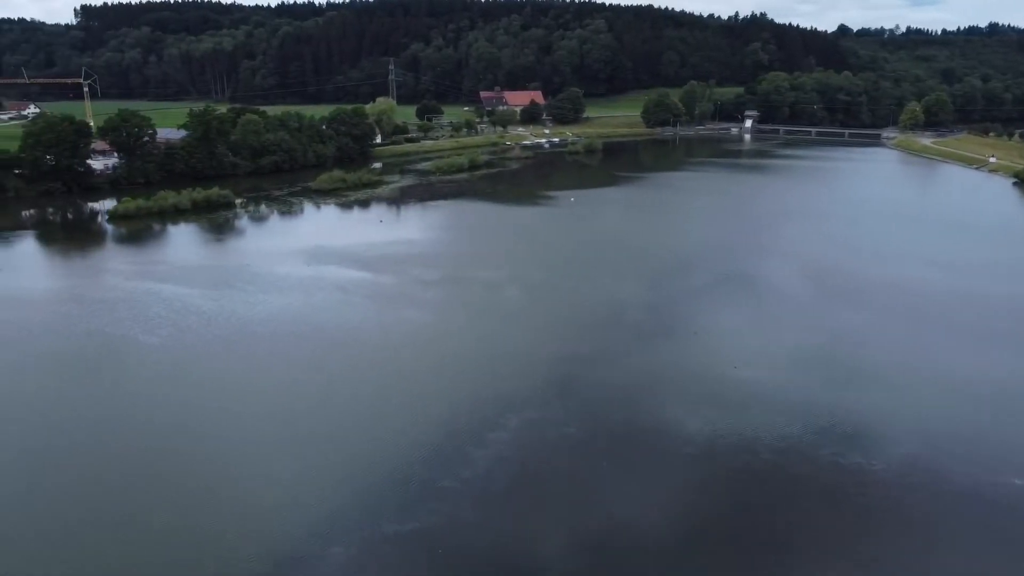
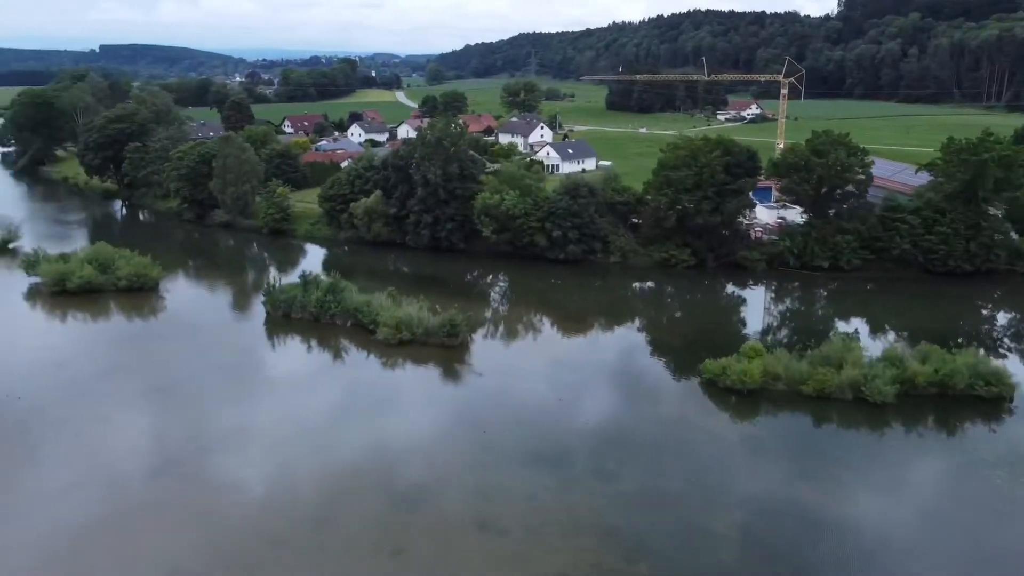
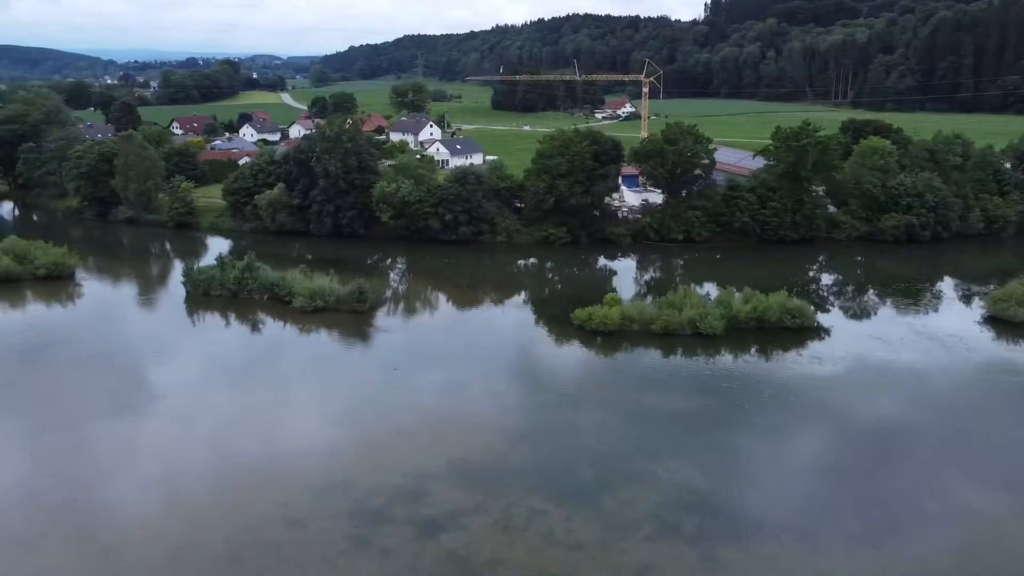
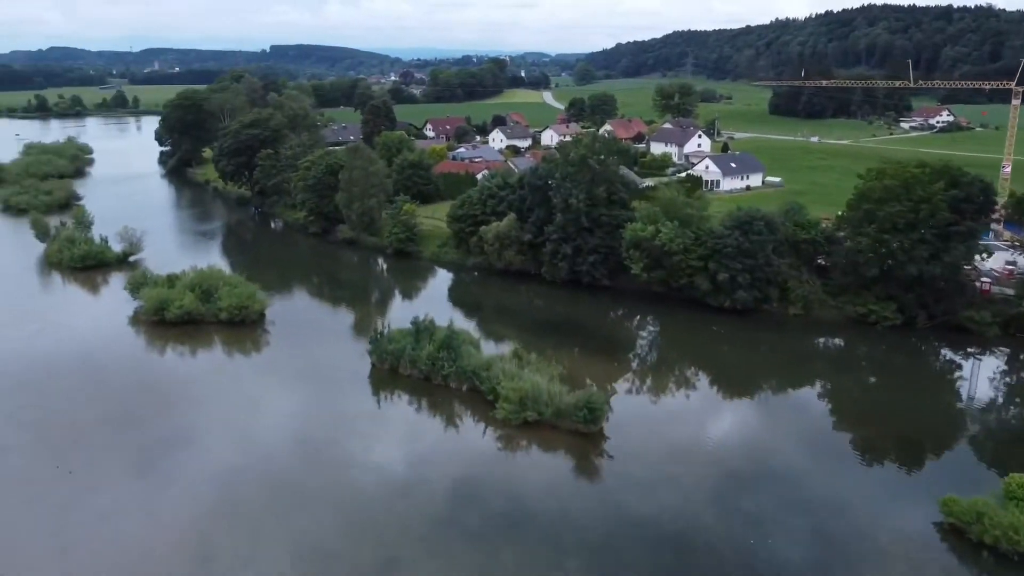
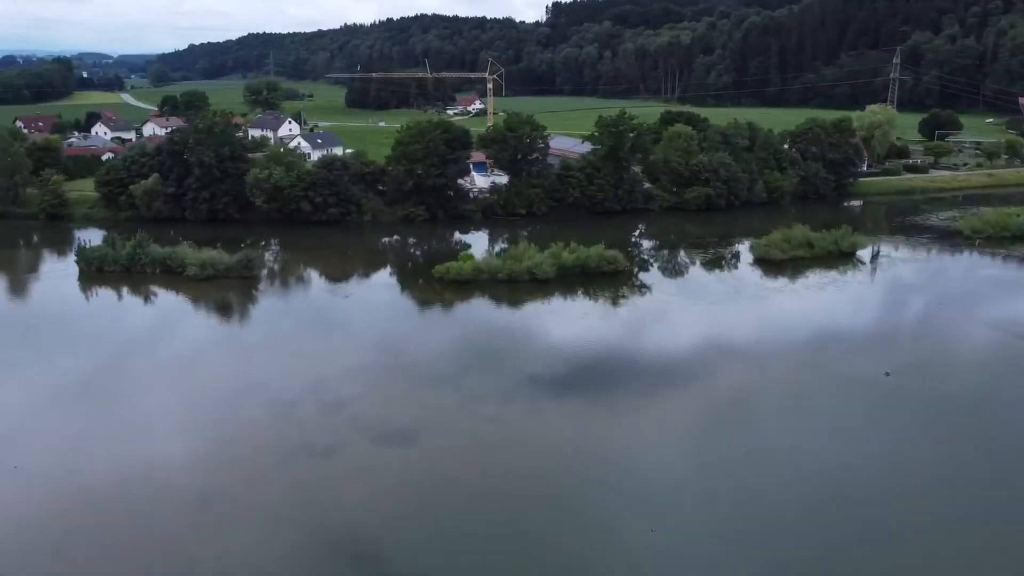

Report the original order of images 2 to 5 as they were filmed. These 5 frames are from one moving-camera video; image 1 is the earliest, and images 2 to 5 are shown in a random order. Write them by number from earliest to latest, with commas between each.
5, 3, 2, 4
